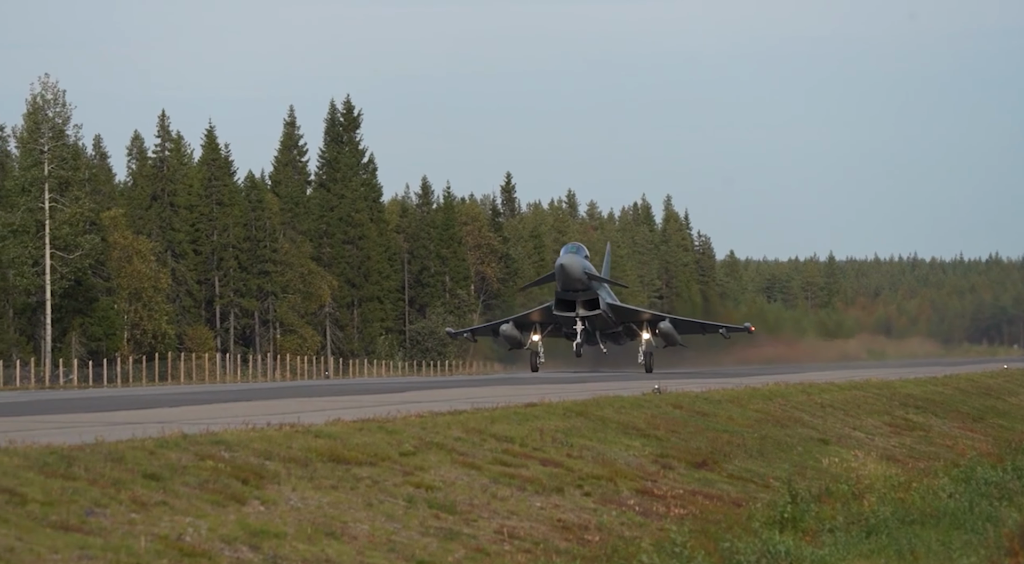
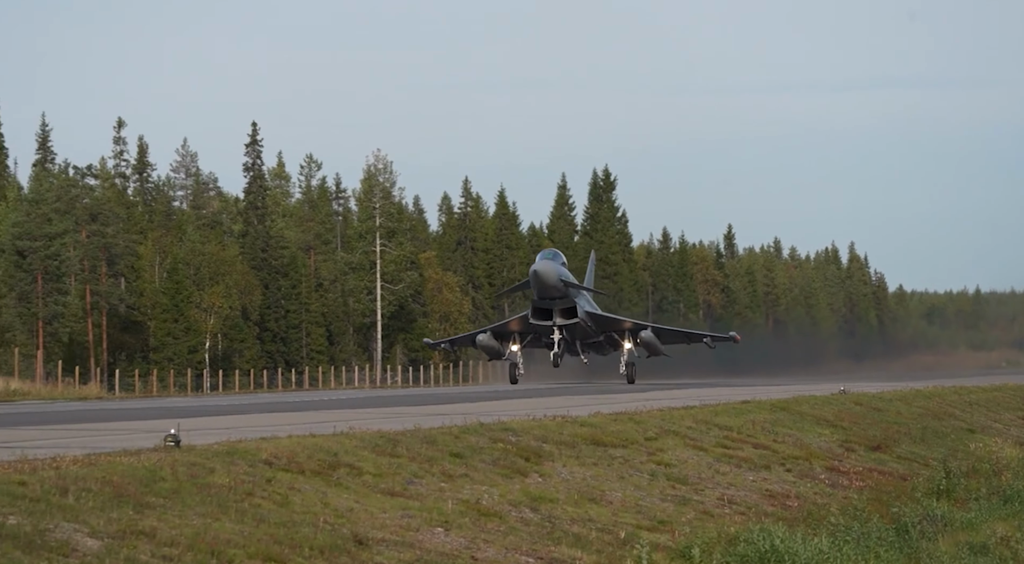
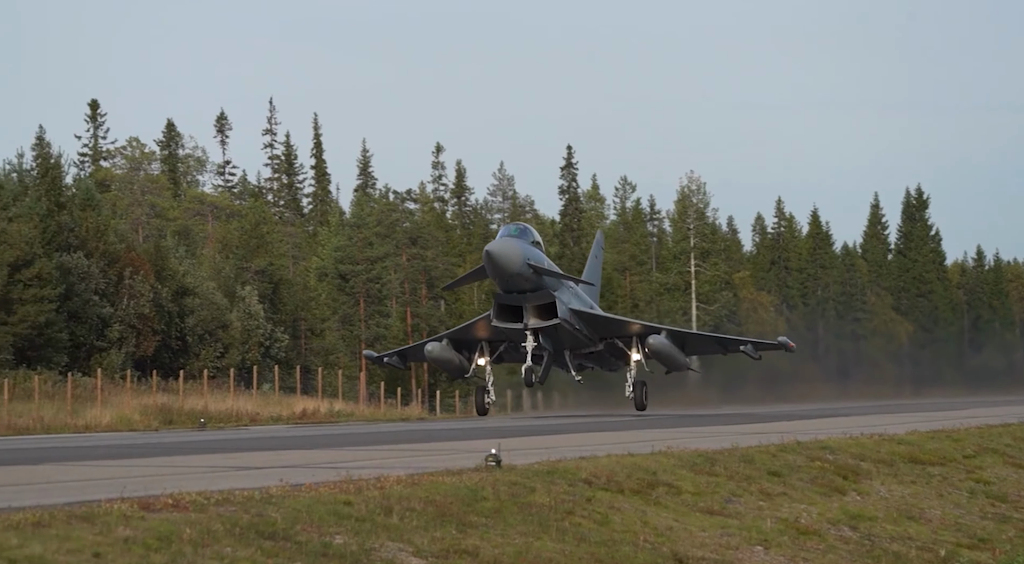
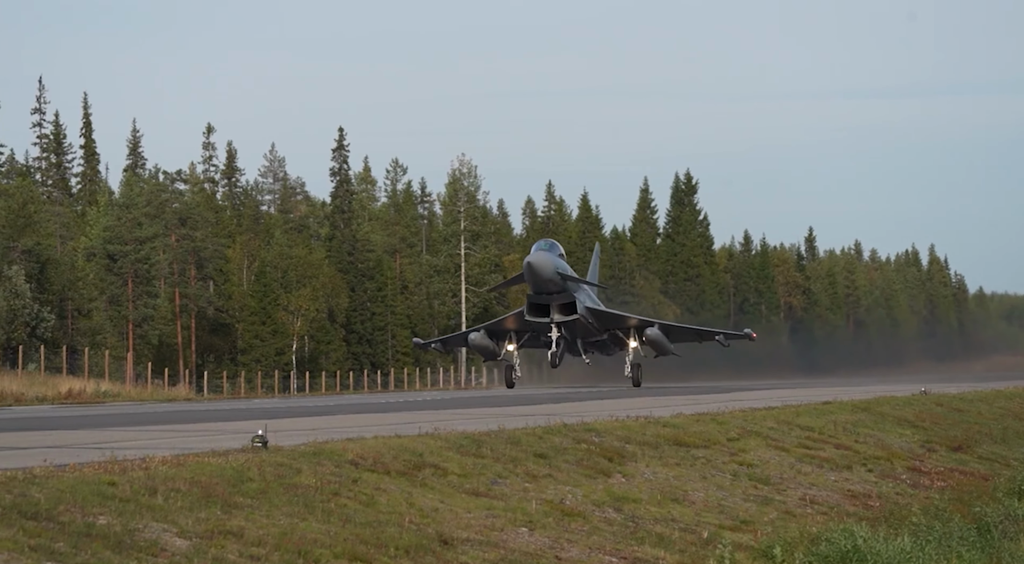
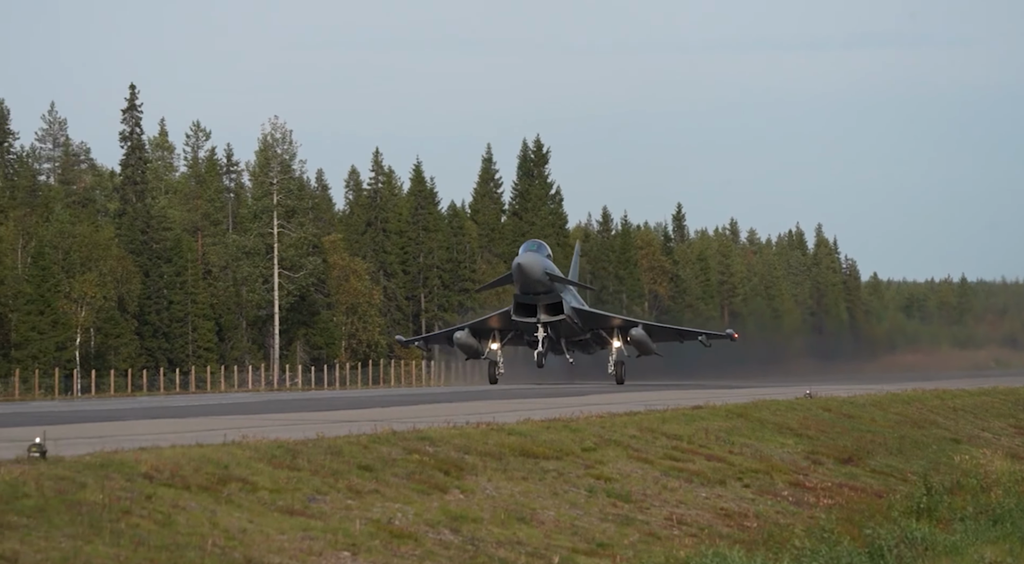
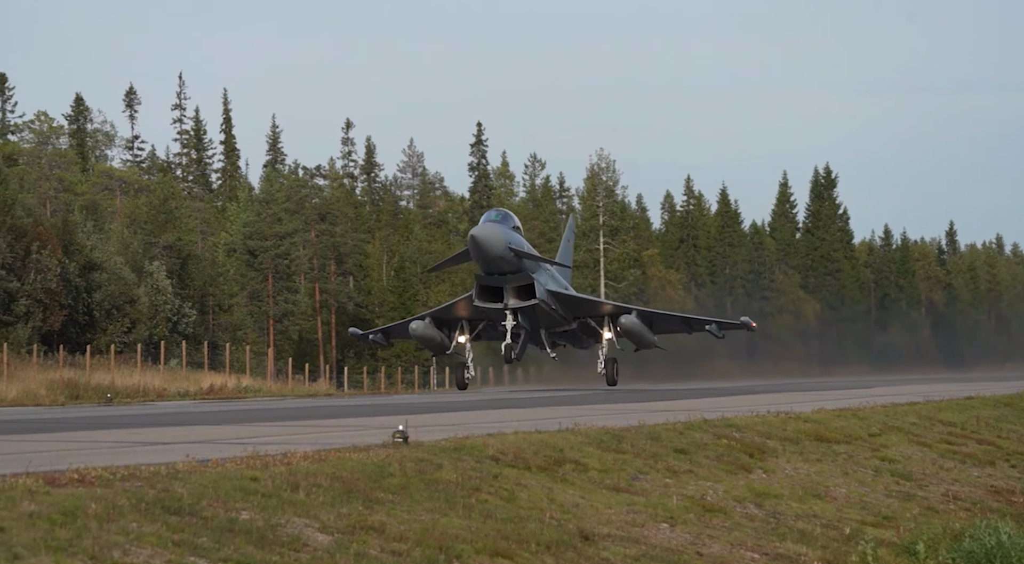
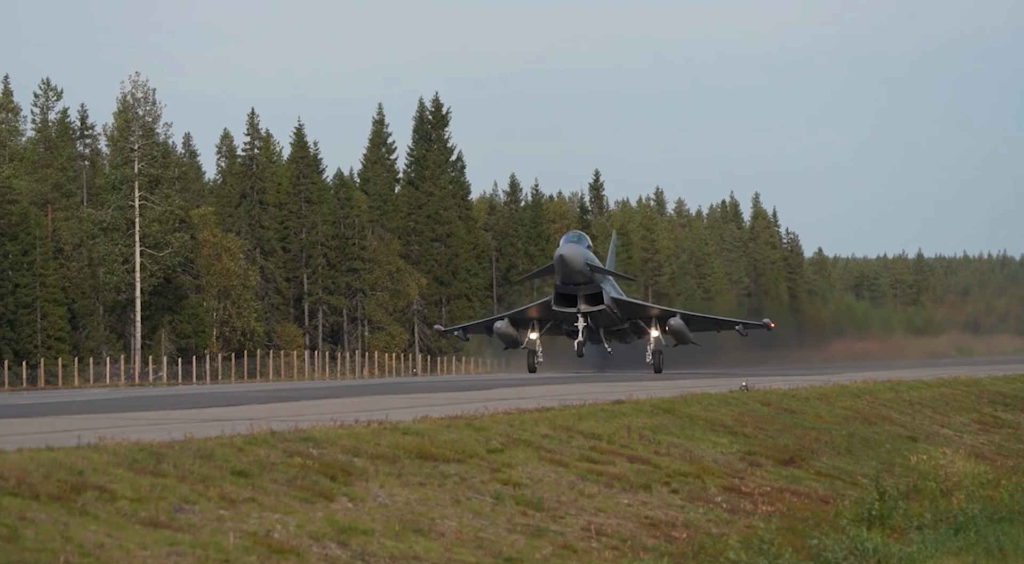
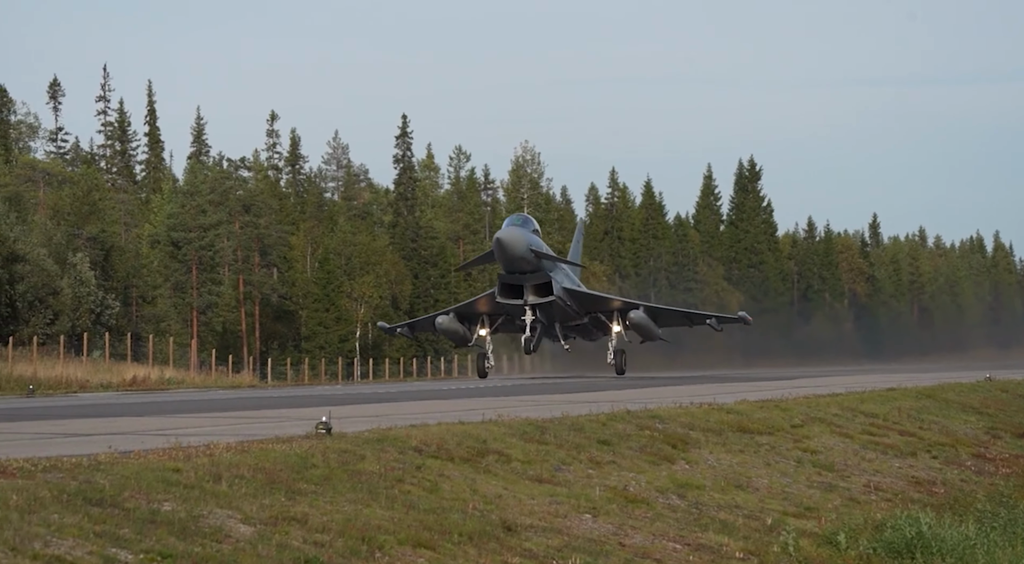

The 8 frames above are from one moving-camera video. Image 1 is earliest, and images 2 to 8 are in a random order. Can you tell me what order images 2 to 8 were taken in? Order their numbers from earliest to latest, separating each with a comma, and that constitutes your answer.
7, 5, 2, 4, 8, 6, 3
